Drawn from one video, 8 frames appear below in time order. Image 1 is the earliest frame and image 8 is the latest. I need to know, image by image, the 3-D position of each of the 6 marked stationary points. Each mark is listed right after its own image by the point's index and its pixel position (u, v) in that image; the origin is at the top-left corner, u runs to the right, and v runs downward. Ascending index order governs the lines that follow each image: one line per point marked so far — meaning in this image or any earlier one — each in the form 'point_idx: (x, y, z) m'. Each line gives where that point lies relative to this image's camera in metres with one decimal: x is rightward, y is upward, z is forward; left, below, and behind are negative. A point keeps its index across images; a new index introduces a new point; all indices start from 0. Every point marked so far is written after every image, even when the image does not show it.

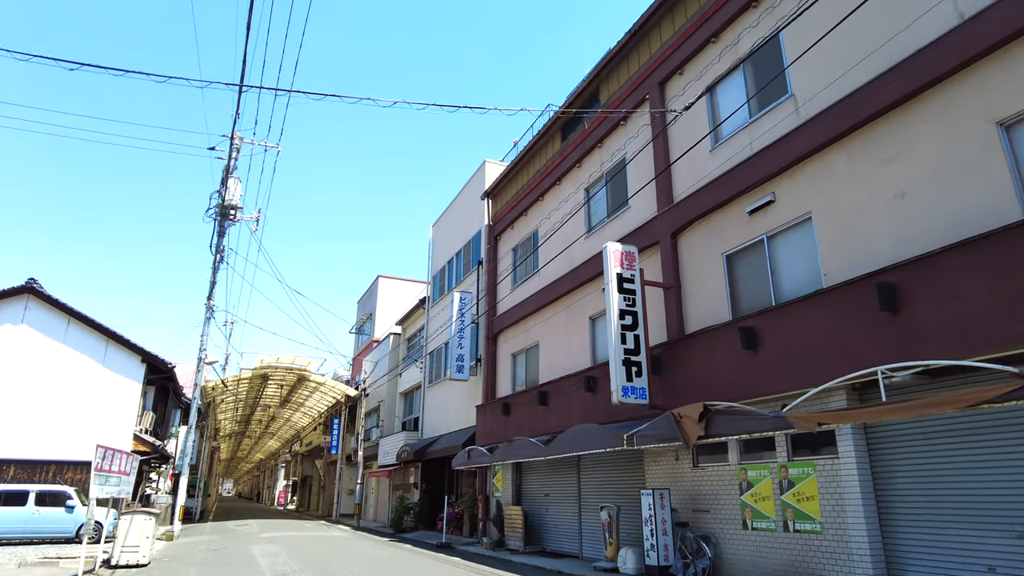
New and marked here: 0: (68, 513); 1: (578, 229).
0: (-11.3, -5.7, +16.8) m
1: (+1.6, +1.4, +15.9) m
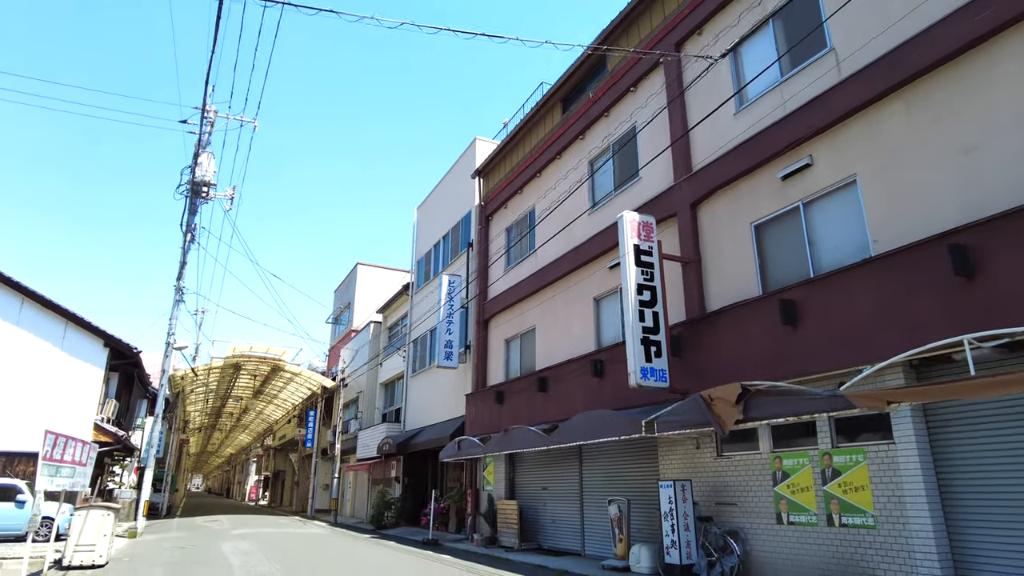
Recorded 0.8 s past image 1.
0: (-11.4, -5.1, +15.4) m
1: (+1.6, +1.9, +14.9) m
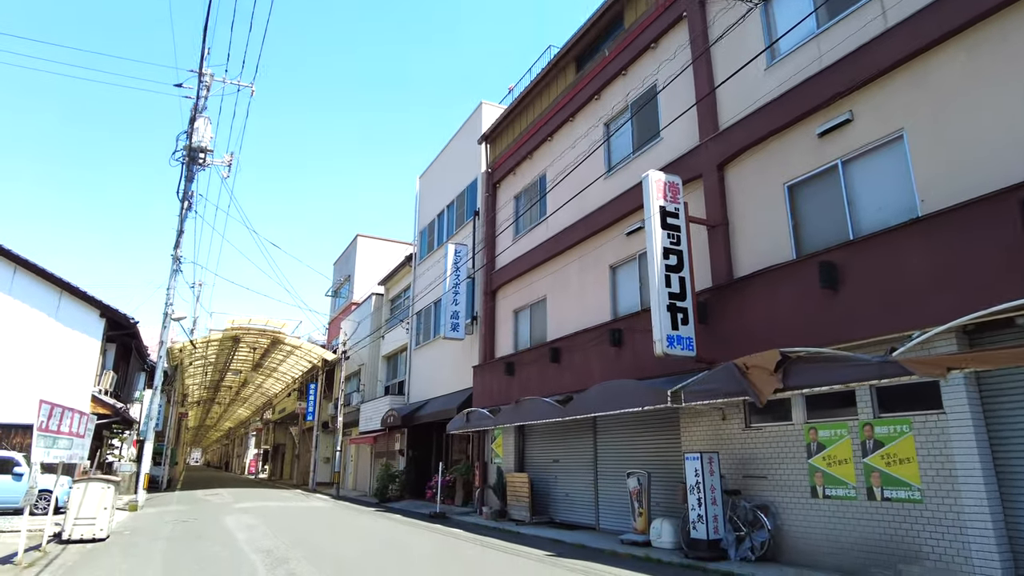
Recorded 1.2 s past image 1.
0: (-11.2, -4.4, +15.0) m
1: (+1.8, +2.6, +14.4) m
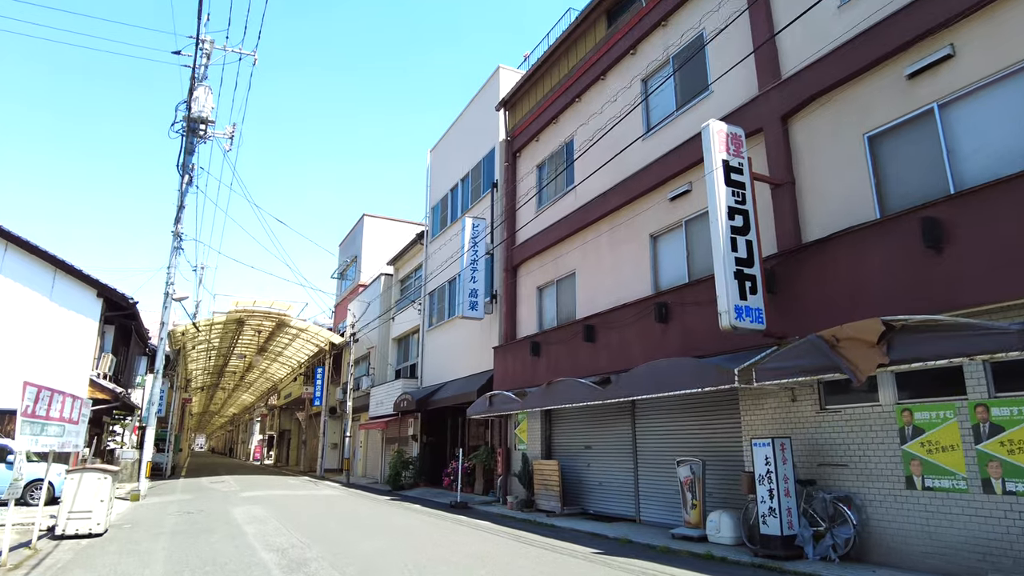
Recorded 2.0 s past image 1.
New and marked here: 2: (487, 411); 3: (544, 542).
0: (-10.6, -3.8, +14.0) m
1: (+2.4, +3.1, +13.2) m
2: (-0.6, -2.8, +14.8) m
3: (+0.5, -3.7, +9.8) m
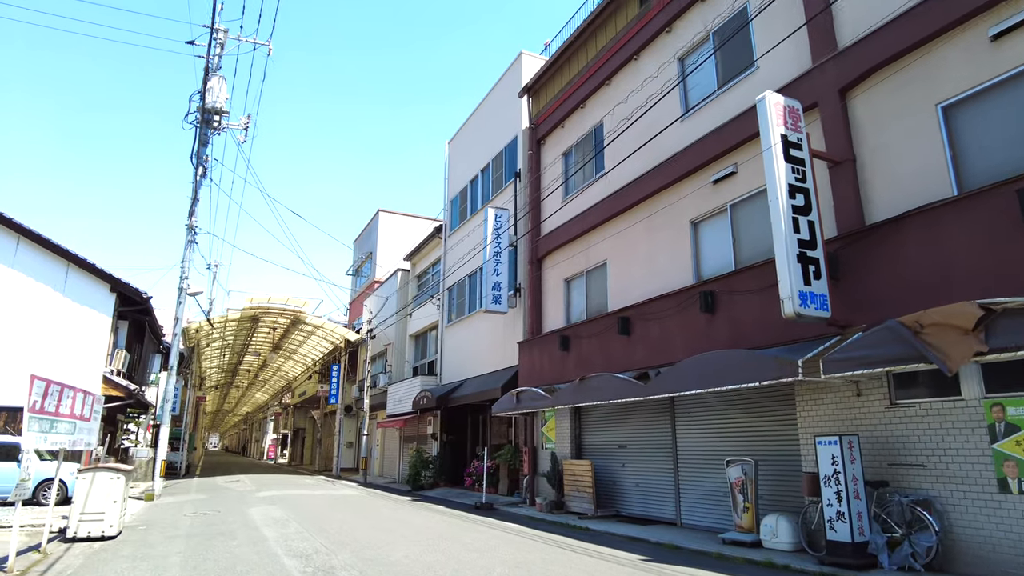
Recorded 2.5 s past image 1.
0: (-10.0, -3.7, +13.5) m
1: (+2.9, +3.3, +12.5) m
2: (0.0, -2.6, +14.2) m
3: (+1.0, -3.6, +9.1) m
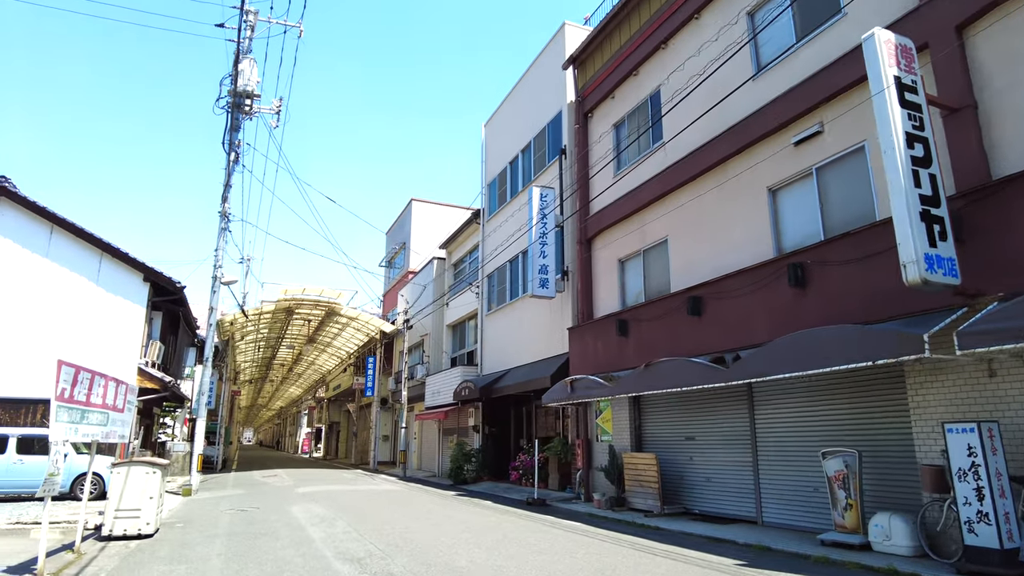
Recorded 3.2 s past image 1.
0: (-9.0, -3.4, +13.0) m
1: (+3.9, +3.7, +11.4) m
2: (+1.1, -2.2, +13.2) m
3: (+1.9, -3.2, +8.2) m
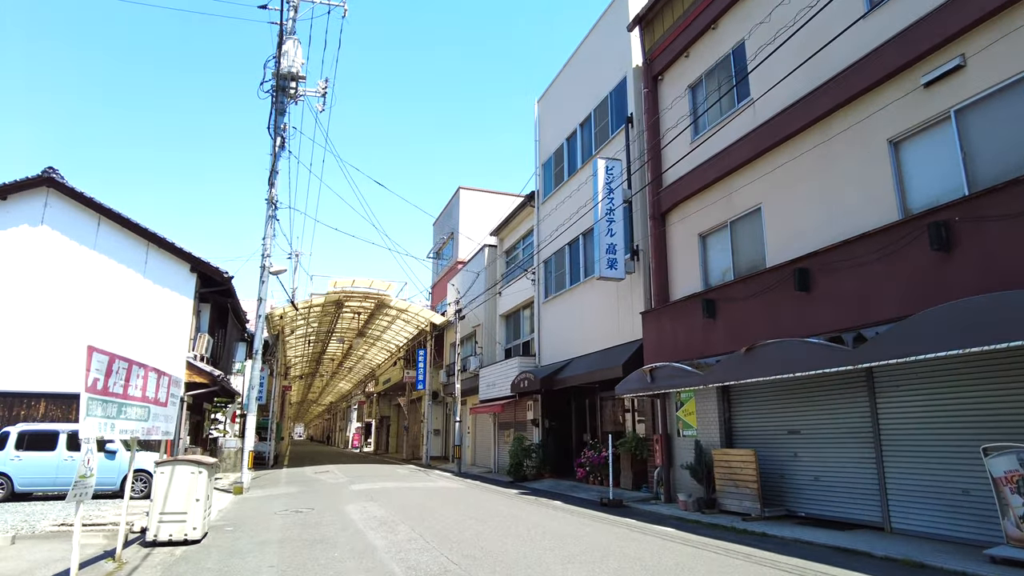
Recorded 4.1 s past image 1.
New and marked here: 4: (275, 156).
0: (-7.6, -3.2, +12.3) m
1: (+4.9, +4.1, +9.9) m
2: (+2.4, -1.8, +11.9) m
3: (+2.9, -2.9, +6.8) m
4: (-6.8, +3.8, +18.9) m
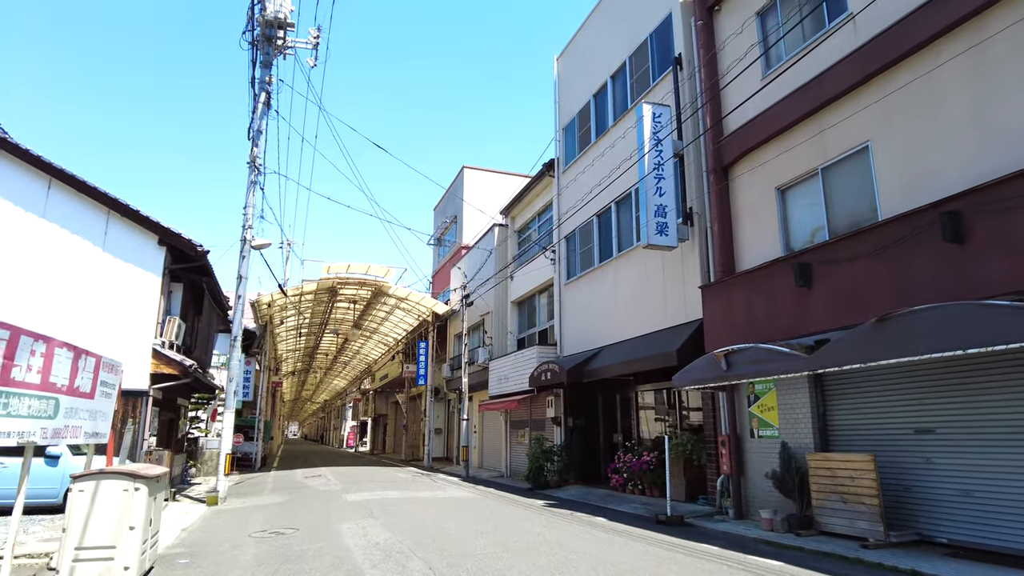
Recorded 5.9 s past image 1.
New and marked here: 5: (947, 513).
0: (-7.1, -2.7, +9.8) m
1: (+5.5, +4.6, +7.5) m
2: (+2.9, -1.3, +9.5) m
3: (+3.5, -2.3, +4.4) m
4: (-6.3, +4.3, +16.4) m
5: (+4.8, -2.5, +7.3) m
